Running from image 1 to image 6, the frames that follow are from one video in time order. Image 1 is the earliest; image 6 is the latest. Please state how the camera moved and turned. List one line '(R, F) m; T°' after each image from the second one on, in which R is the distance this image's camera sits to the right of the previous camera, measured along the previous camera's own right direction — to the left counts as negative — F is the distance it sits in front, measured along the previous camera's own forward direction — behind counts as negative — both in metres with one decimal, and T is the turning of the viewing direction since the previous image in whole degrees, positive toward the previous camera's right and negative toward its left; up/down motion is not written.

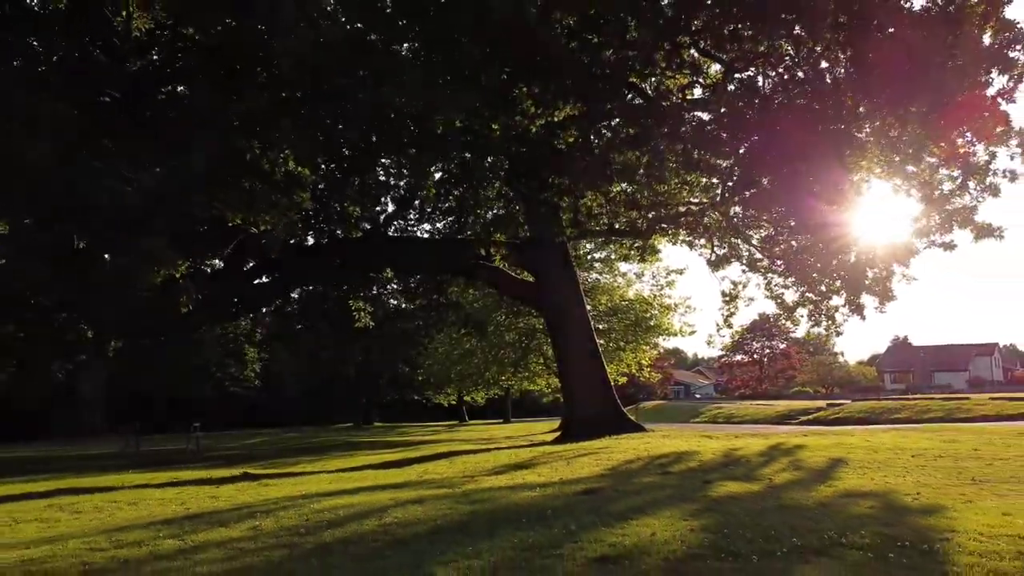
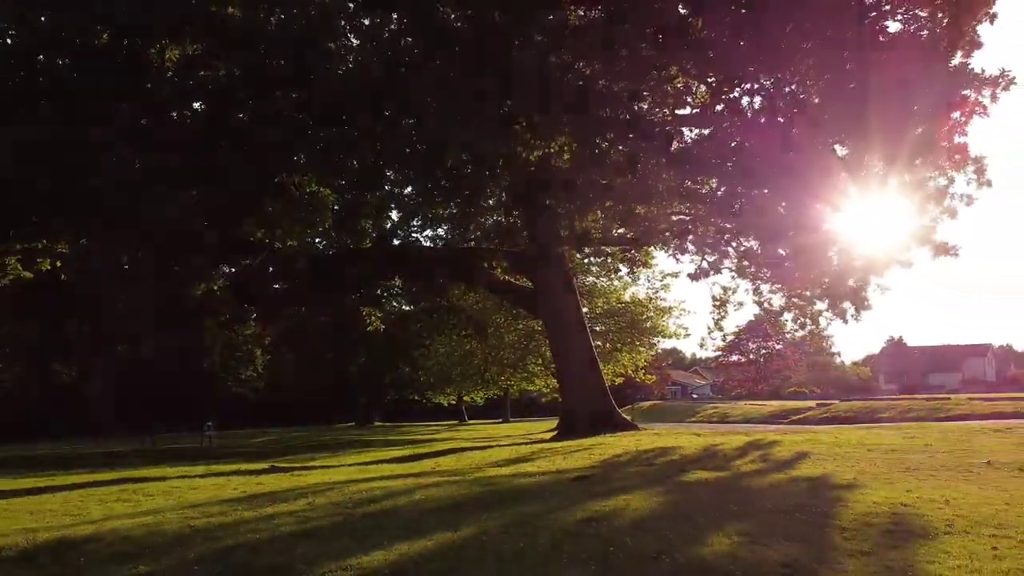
(0.0, -1.1) m; 0°
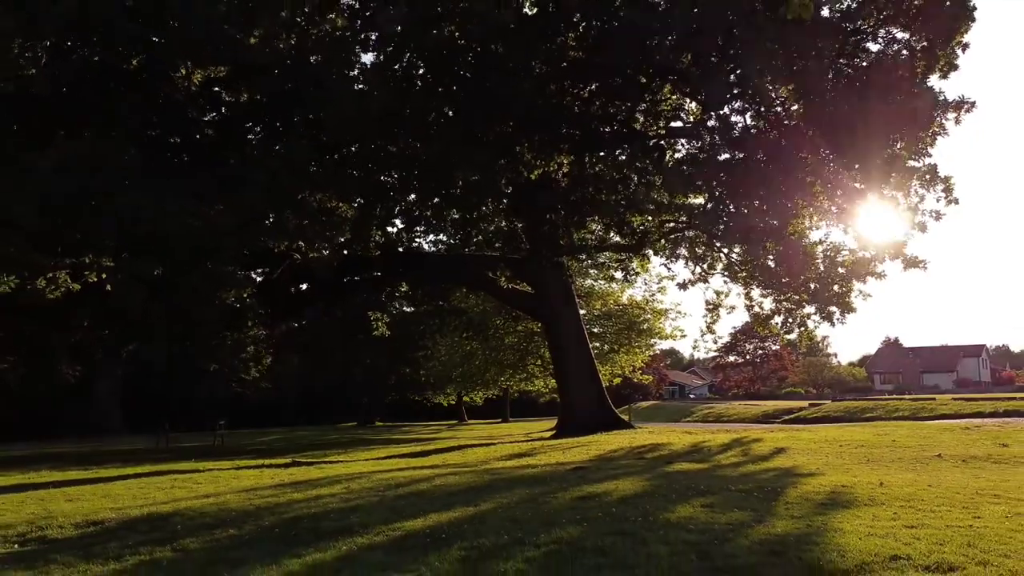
(-0.1, -0.9) m; 0°
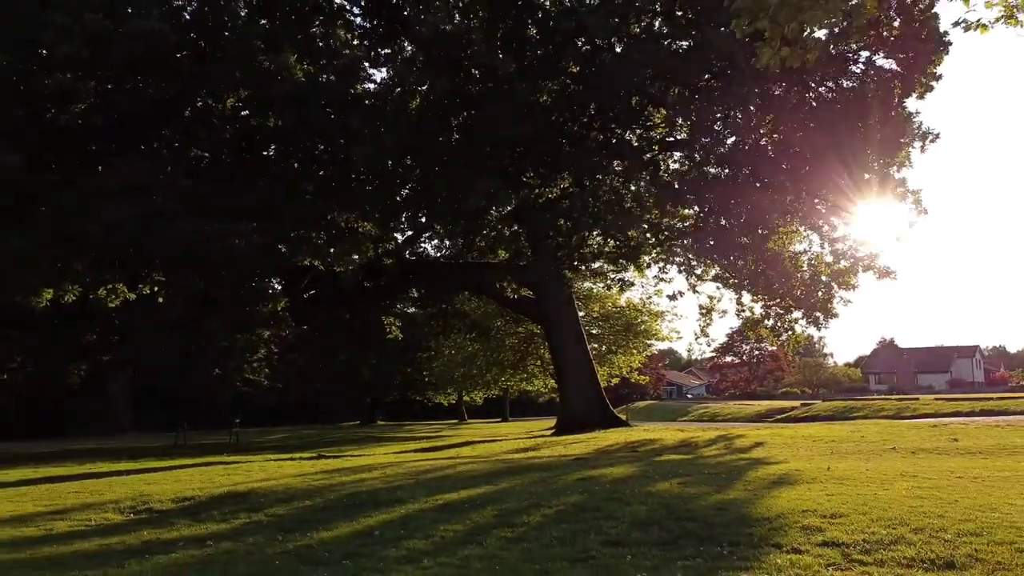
(-0.1, -1.2) m; 0°
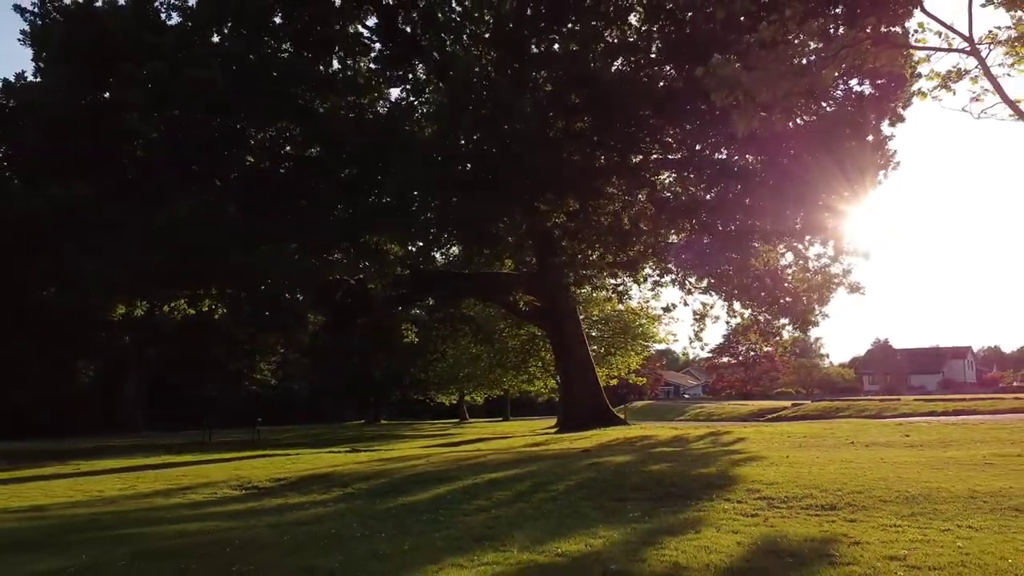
(-0.3, -1.7) m; 0°
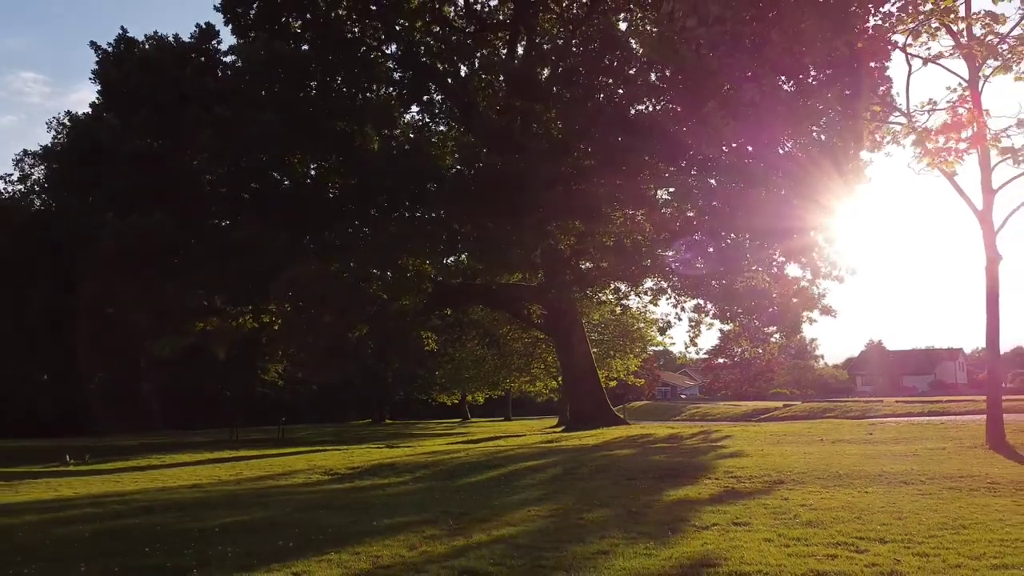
(-0.4, -1.9) m; 0°
